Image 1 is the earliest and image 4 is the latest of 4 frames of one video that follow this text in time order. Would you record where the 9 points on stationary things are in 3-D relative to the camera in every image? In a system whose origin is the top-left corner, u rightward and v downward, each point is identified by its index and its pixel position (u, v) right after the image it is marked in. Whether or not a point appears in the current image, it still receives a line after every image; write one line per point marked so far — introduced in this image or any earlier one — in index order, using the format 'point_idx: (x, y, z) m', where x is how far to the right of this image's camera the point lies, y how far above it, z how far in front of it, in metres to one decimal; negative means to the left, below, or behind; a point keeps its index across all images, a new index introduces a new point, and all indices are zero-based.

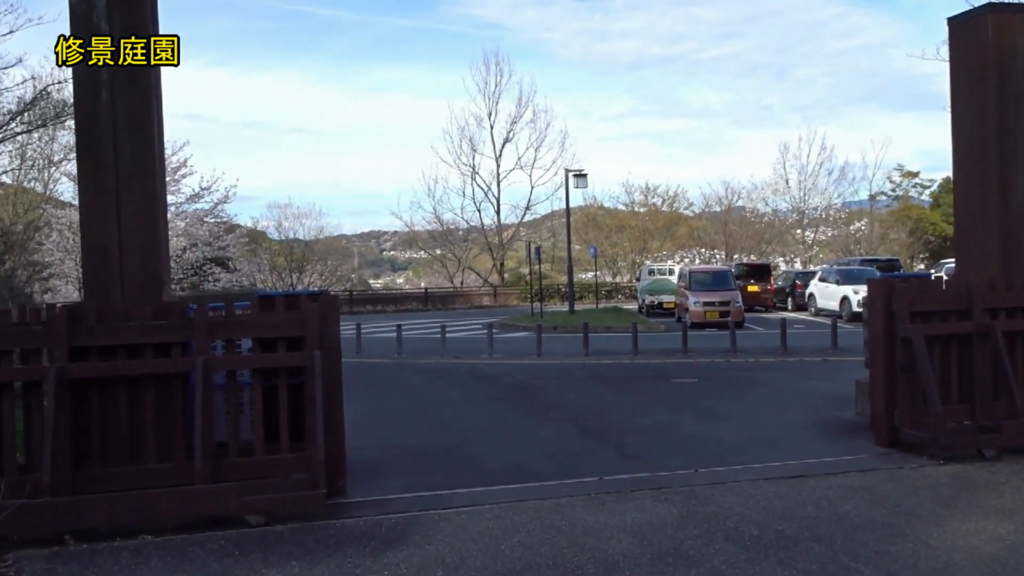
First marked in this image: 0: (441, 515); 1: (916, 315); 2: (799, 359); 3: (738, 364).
0: (-0.5, -1.7, +6.5) m
1: (+4.0, -0.3, +8.4) m
2: (+5.9, -1.5, +17.8) m
3: (+4.4, -1.5, +16.8) m
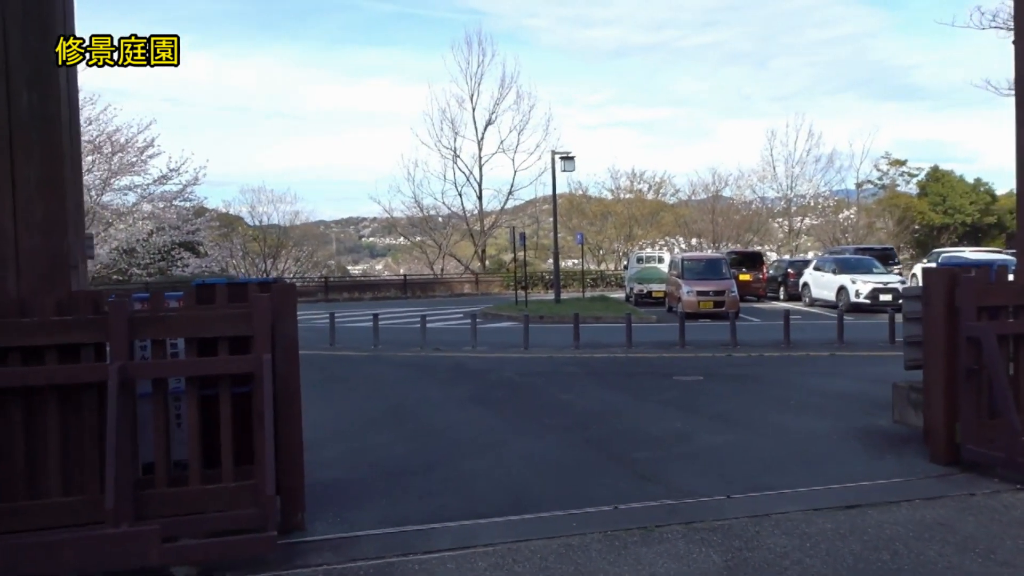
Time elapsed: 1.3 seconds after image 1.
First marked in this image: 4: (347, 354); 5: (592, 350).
0: (-0.5, -1.6, +5.2) m
1: (+3.9, -0.2, +7.1) m
2: (+5.6, -1.3, +16.6) m
3: (+4.1, -1.3, +15.6) m
4: (-3.4, -1.4, +17.7) m
5: (+1.7, -1.3, +17.8) m
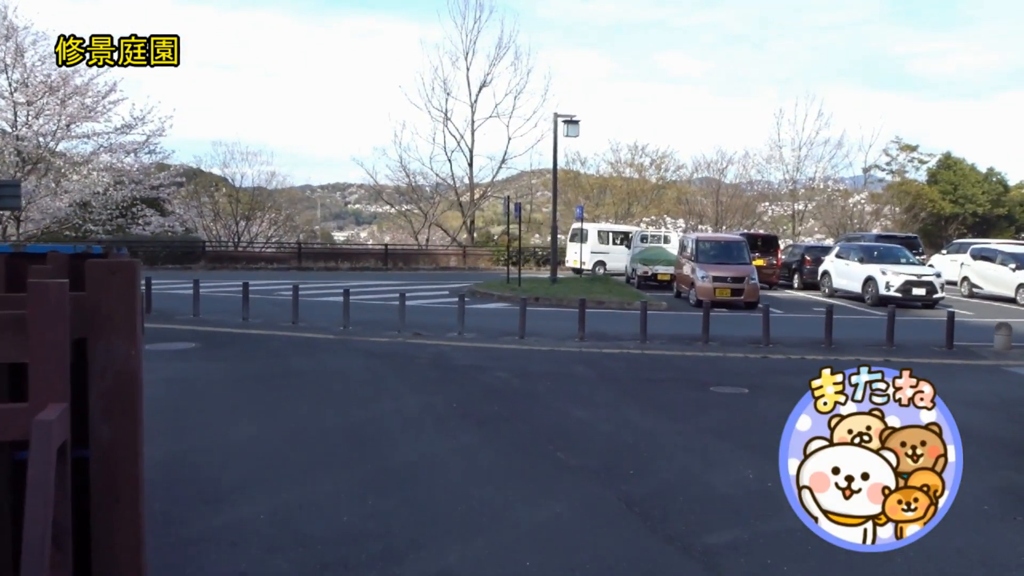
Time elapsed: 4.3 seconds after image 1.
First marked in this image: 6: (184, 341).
0: (-0.4, -1.6, +2.4) m
1: (+4.0, -0.3, +4.4) m
2: (+5.5, -1.1, +13.9) m
3: (+4.1, -1.2, +12.8) m
4: (-3.5, -0.8, +14.8) m
5: (+1.5, -1.0, +15.1) m
6: (-5.3, -0.9, +13.8) m
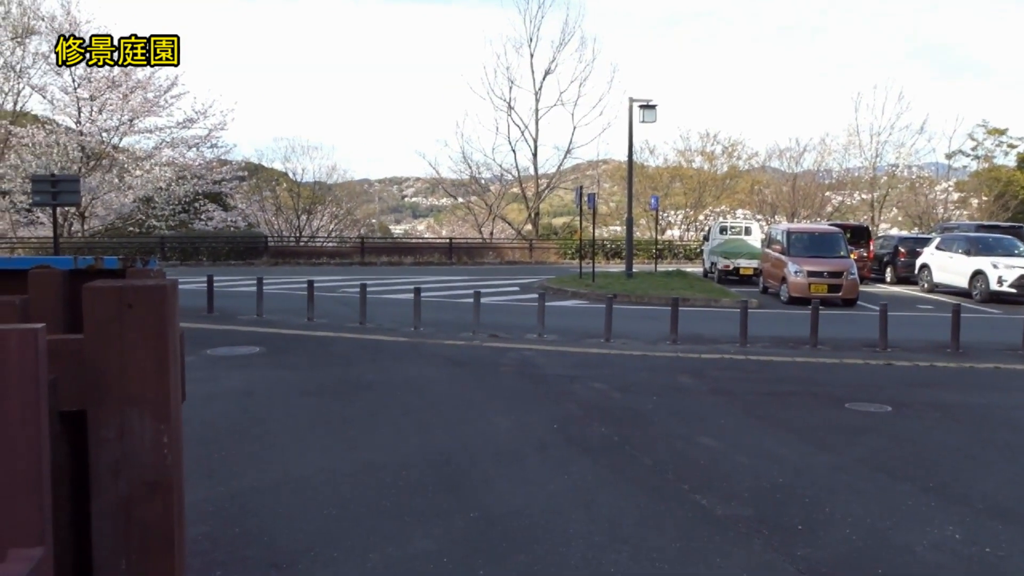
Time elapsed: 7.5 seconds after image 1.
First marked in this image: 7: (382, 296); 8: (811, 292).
0: (+0.1, -1.7, +1.1) m
1: (+4.7, -0.4, +2.8) m
2: (+6.8, -1.1, +12.2) m
3: (+5.3, -1.1, +11.2) m
4: (-2.1, -0.8, +13.7) m
5: (+2.9, -0.9, +13.6) m
6: (-3.9, -0.9, +12.8) m
7: (-2.9, -0.2, +19.4) m
8: (+6.9, -0.1, +20.0) m
